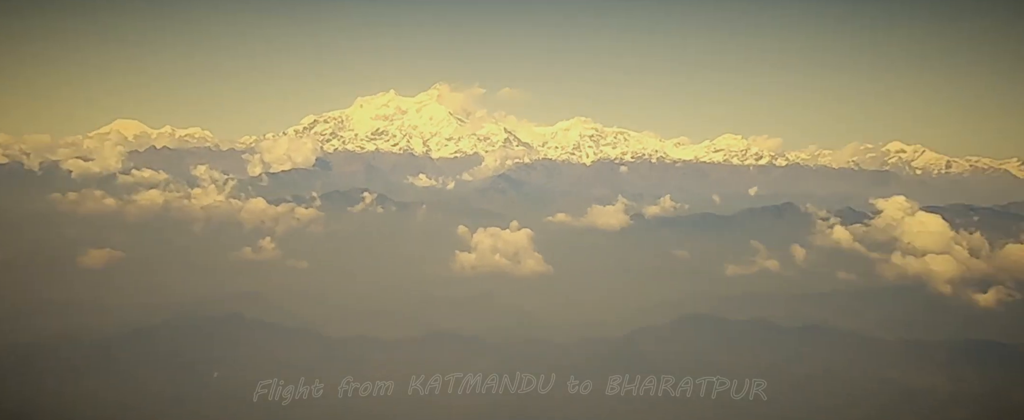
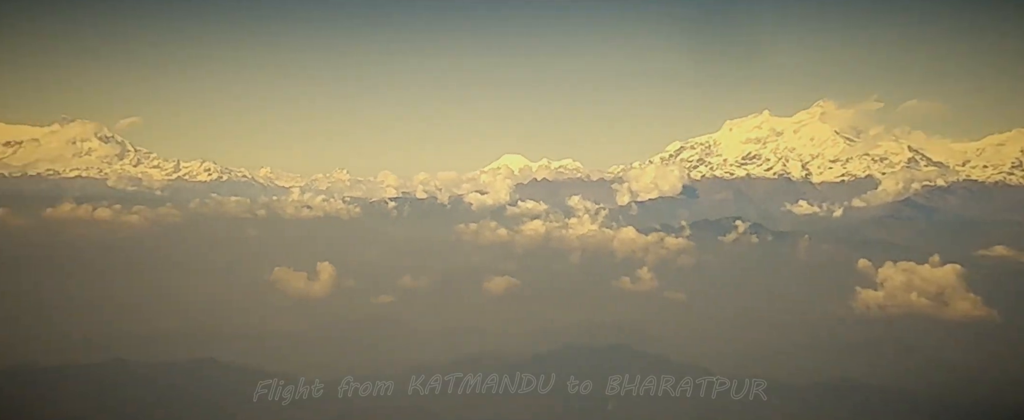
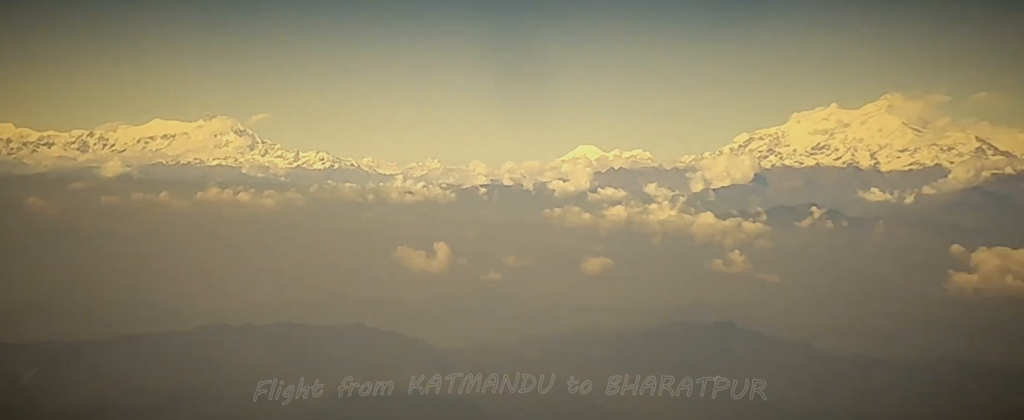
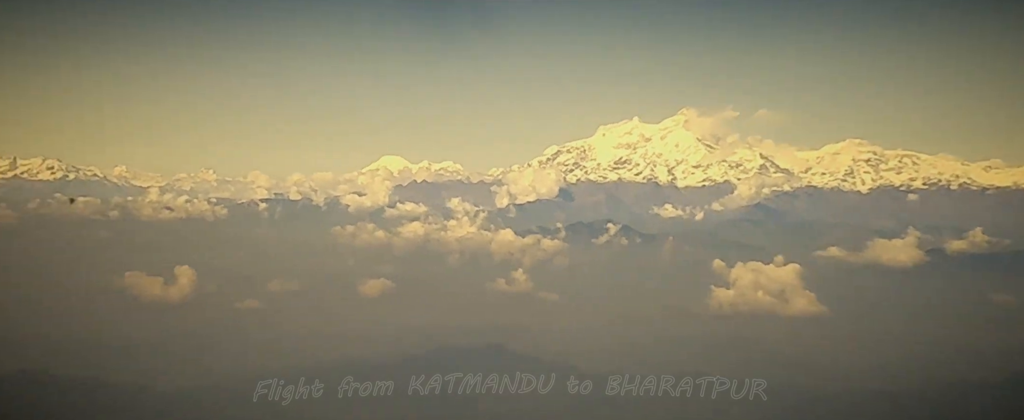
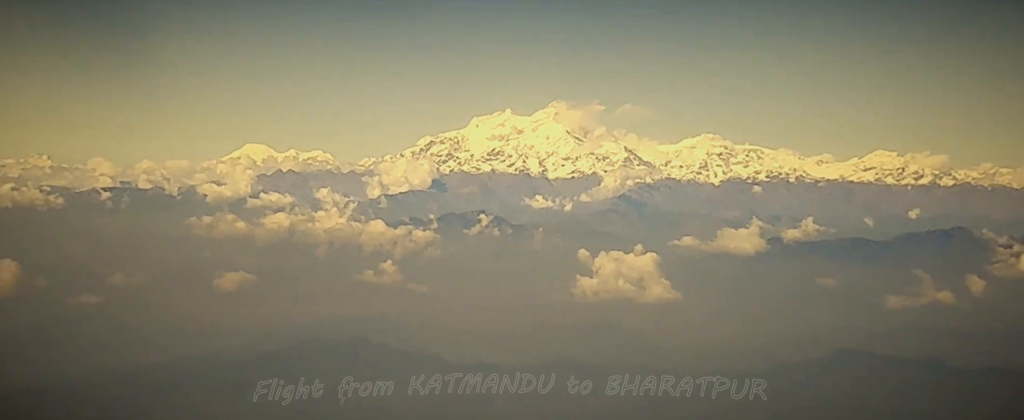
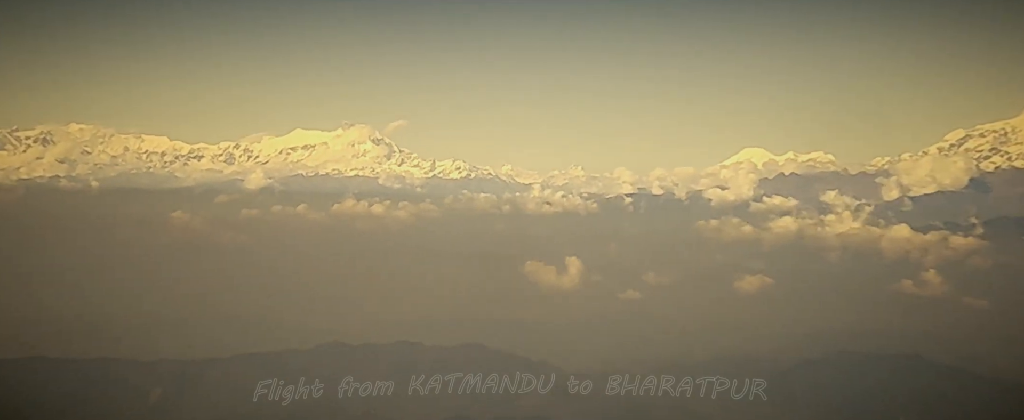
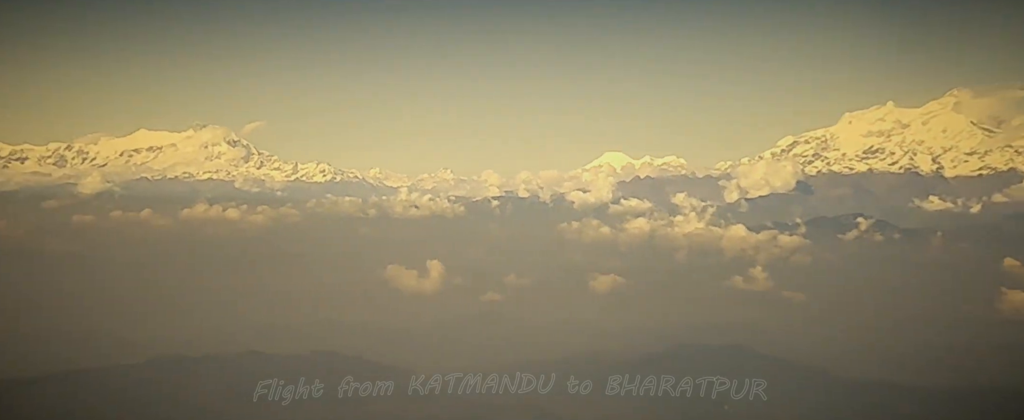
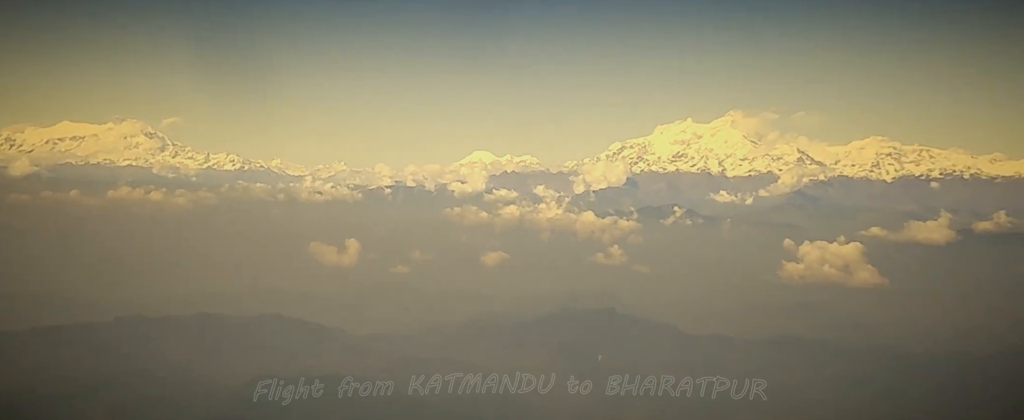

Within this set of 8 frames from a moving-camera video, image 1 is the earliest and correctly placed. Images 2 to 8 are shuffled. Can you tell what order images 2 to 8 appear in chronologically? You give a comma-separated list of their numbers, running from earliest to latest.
5, 4, 2, 7, 6, 3, 8
